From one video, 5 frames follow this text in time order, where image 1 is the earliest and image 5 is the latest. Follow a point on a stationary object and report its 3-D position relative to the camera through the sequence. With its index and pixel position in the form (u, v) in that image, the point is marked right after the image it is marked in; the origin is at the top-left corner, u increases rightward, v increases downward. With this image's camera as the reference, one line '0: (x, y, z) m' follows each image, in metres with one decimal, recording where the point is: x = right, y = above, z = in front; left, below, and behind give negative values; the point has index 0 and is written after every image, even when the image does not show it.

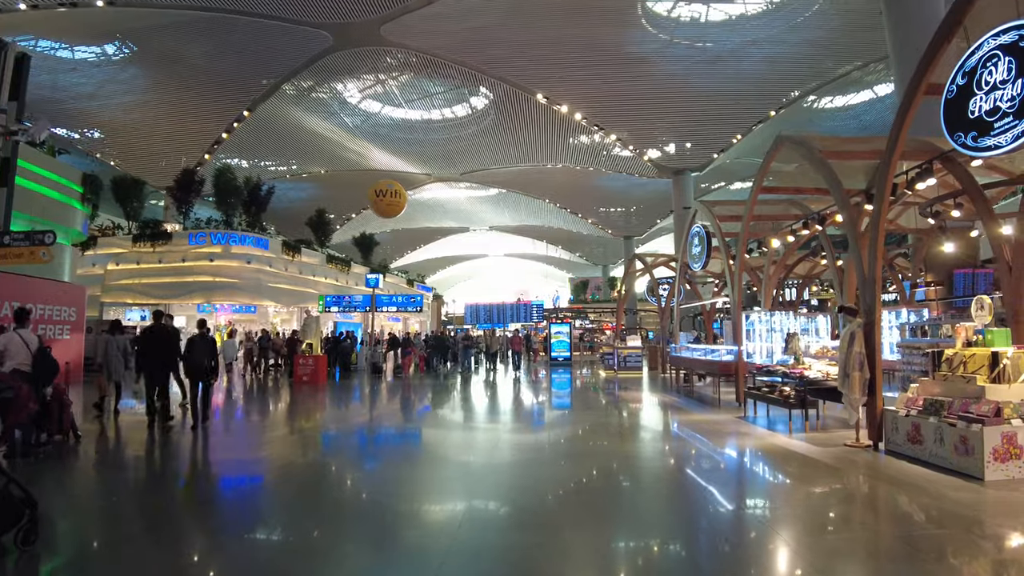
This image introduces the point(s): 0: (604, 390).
0: (+1.9, -2.2, +15.2) m
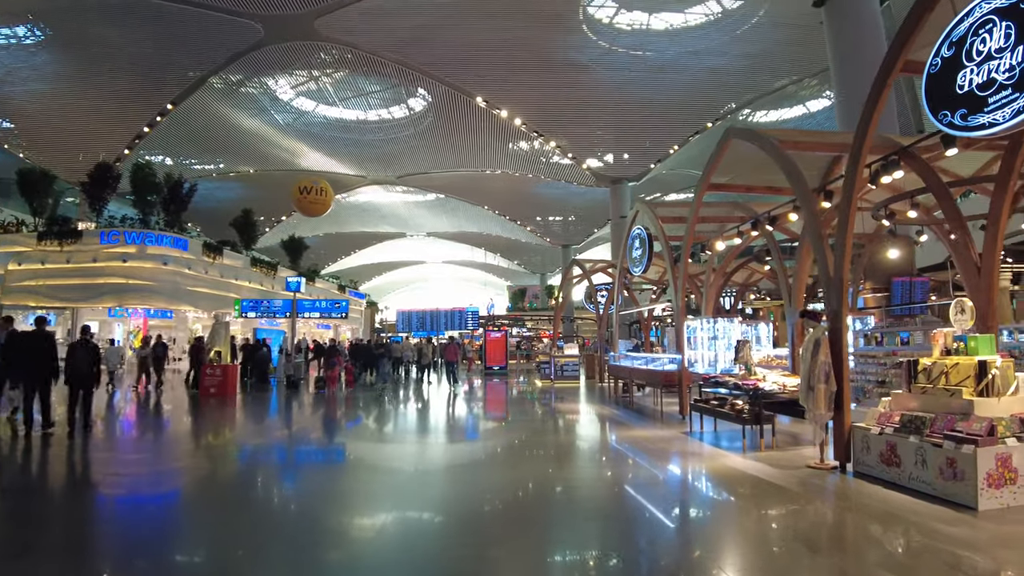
0: (+0.5, -2.3, +14.3) m
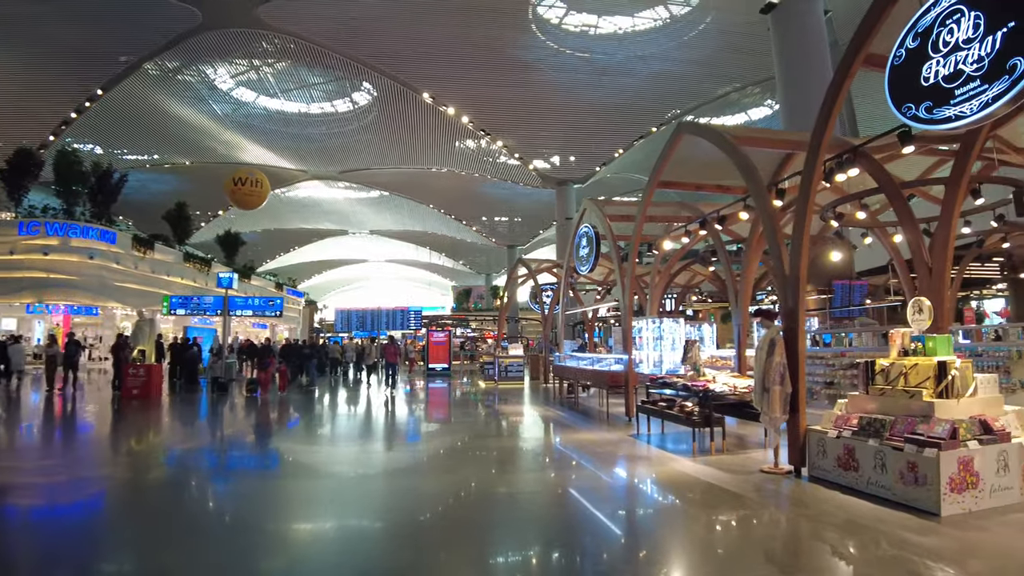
0: (-0.6, -2.3, +14.0) m
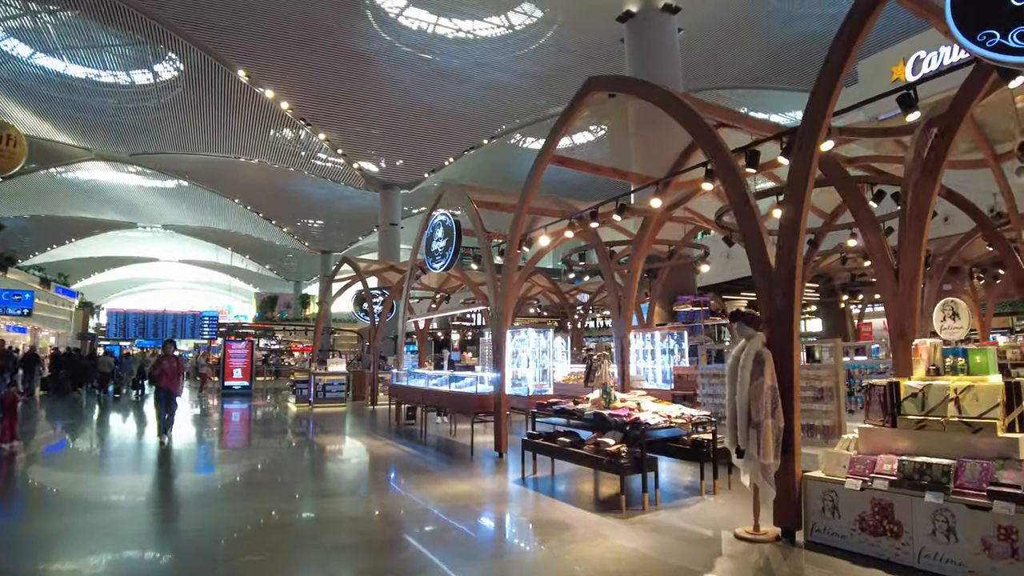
0: (-3.5, -2.3, +11.6) m
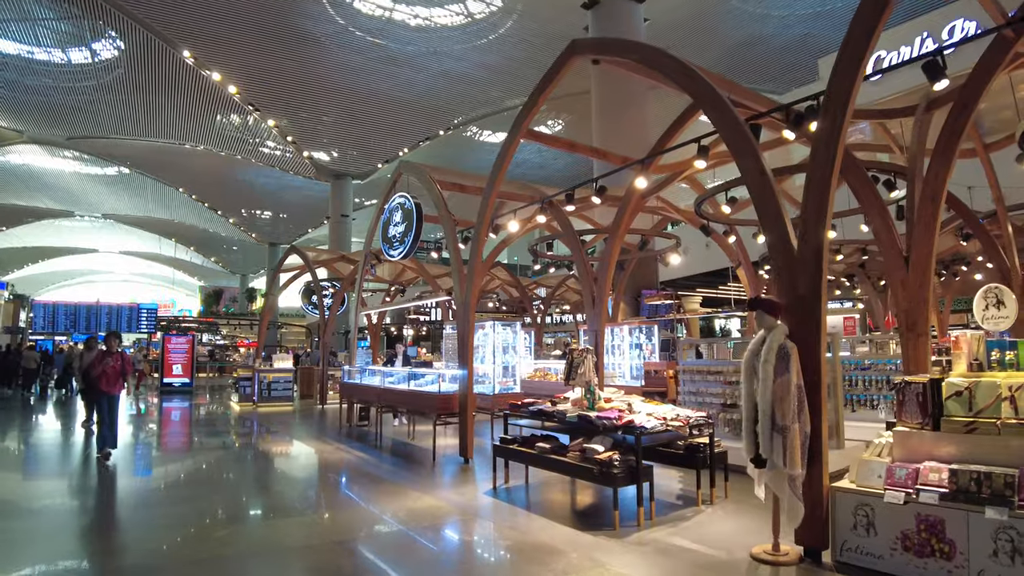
0: (-4.1, -2.1, +10.7) m
